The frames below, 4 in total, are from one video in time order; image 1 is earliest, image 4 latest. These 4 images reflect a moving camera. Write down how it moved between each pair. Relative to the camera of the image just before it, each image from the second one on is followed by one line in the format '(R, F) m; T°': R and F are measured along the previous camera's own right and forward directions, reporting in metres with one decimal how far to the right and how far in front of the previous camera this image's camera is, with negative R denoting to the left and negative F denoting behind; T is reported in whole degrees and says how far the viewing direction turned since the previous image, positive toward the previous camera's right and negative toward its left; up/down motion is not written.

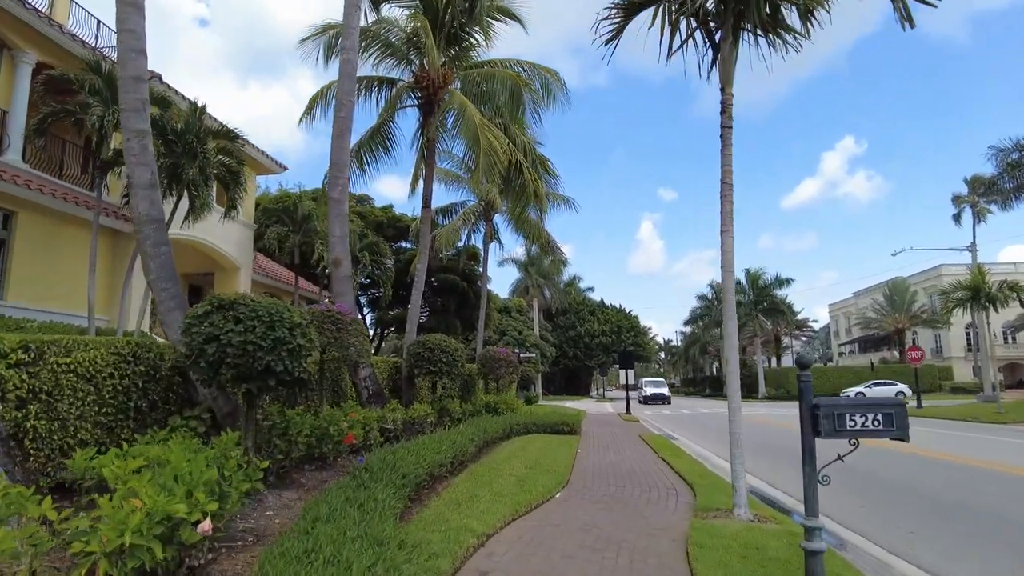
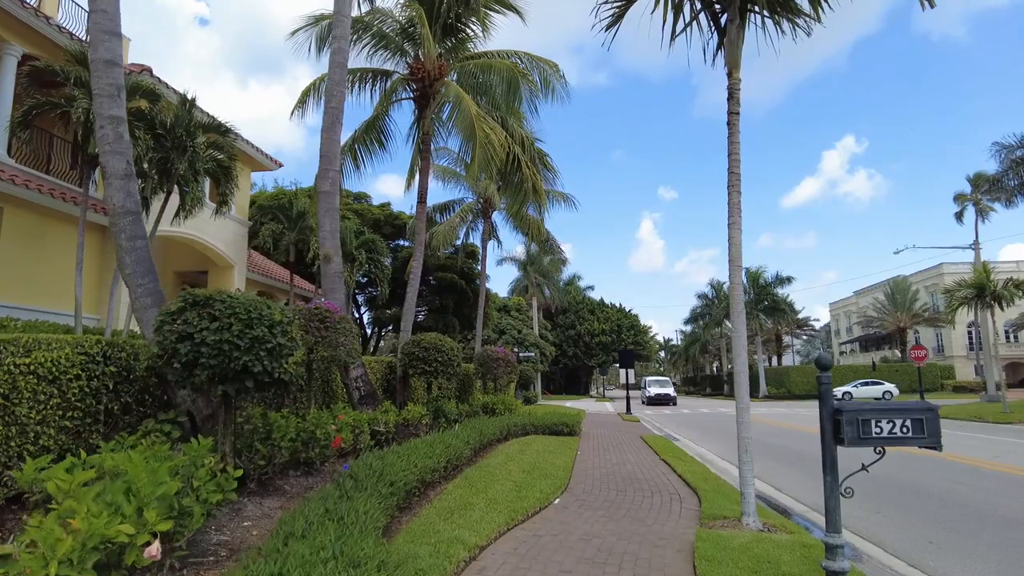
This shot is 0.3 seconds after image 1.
(0.0, +0.4) m; 0°
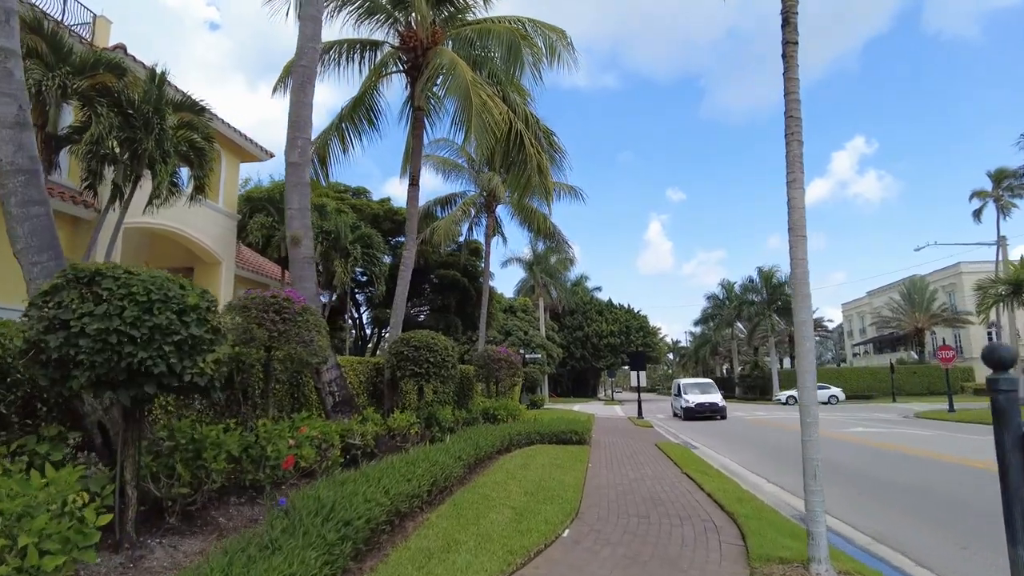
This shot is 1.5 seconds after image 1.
(+0.1, +1.4) m; -1°
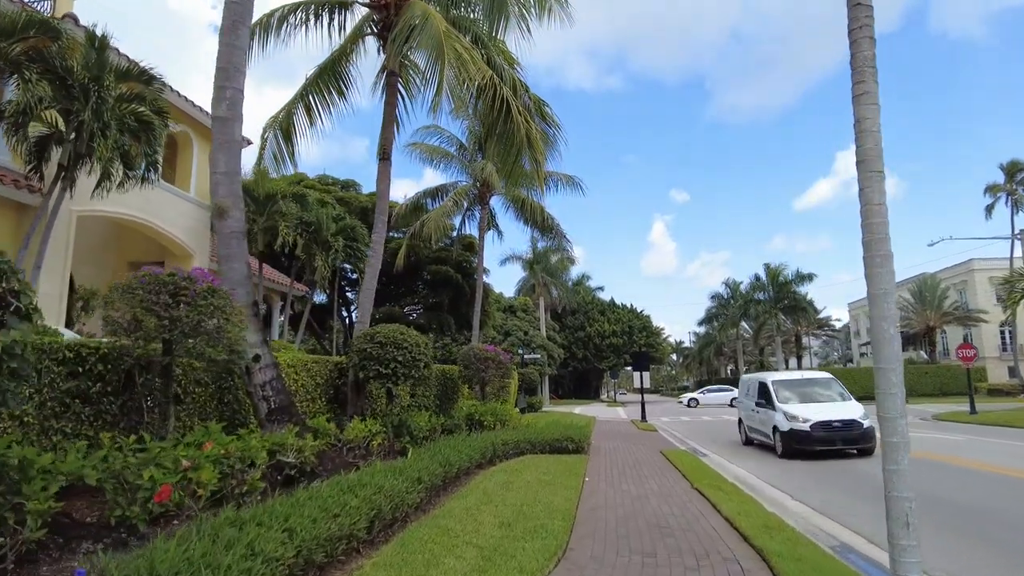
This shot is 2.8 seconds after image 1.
(+0.3, +1.5) m; 0°
